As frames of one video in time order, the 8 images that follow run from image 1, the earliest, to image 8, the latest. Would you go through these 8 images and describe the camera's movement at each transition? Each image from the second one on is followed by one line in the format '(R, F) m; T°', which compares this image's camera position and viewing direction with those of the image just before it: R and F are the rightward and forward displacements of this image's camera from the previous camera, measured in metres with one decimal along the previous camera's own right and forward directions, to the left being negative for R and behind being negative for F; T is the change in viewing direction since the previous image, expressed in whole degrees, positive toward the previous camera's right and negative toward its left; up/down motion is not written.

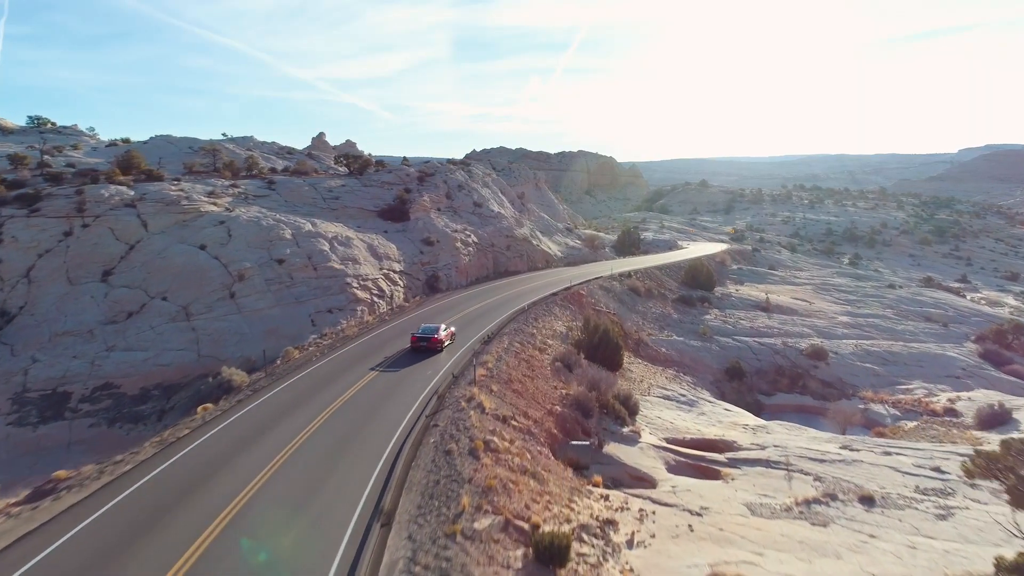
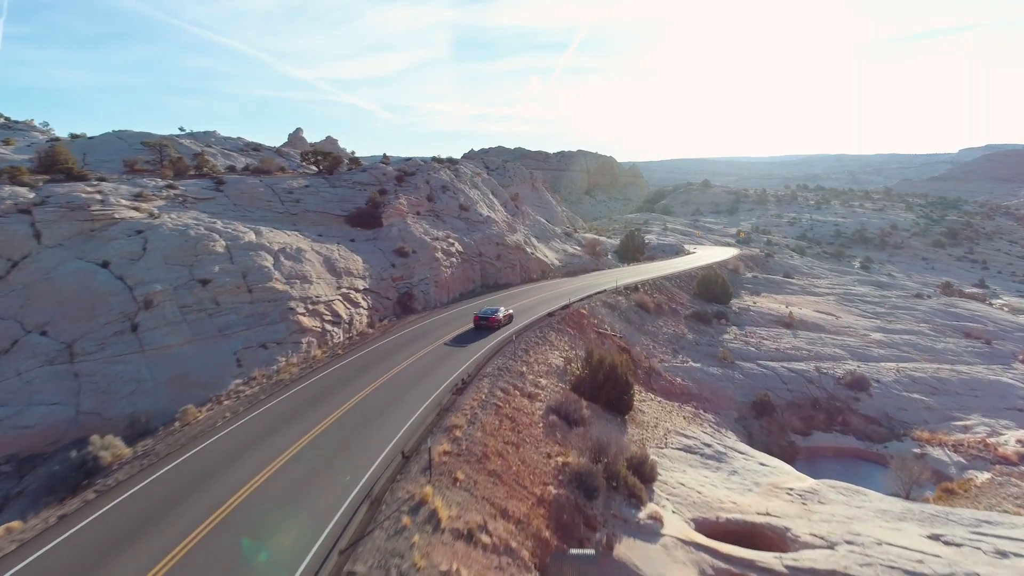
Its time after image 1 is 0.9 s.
(+0.4, +4.5) m; 0°
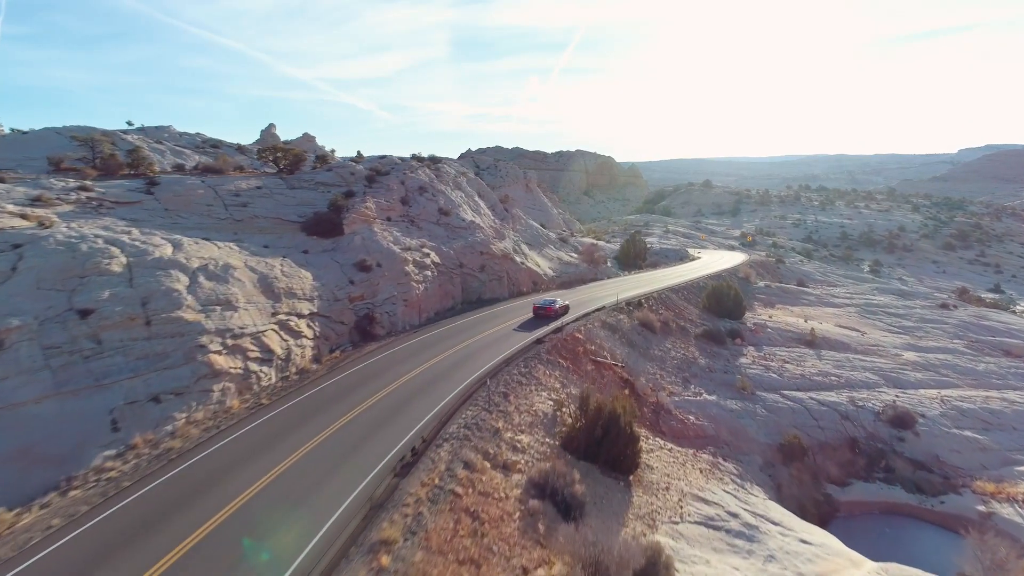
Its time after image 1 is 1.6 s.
(+0.6, +4.0) m; 0°
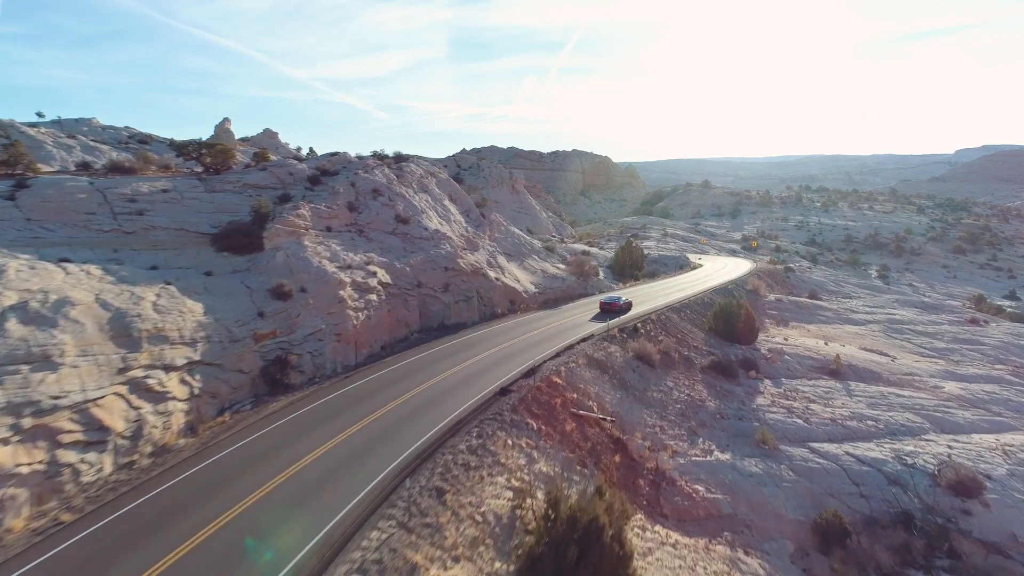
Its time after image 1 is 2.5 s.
(+1.0, +4.8) m; 0°
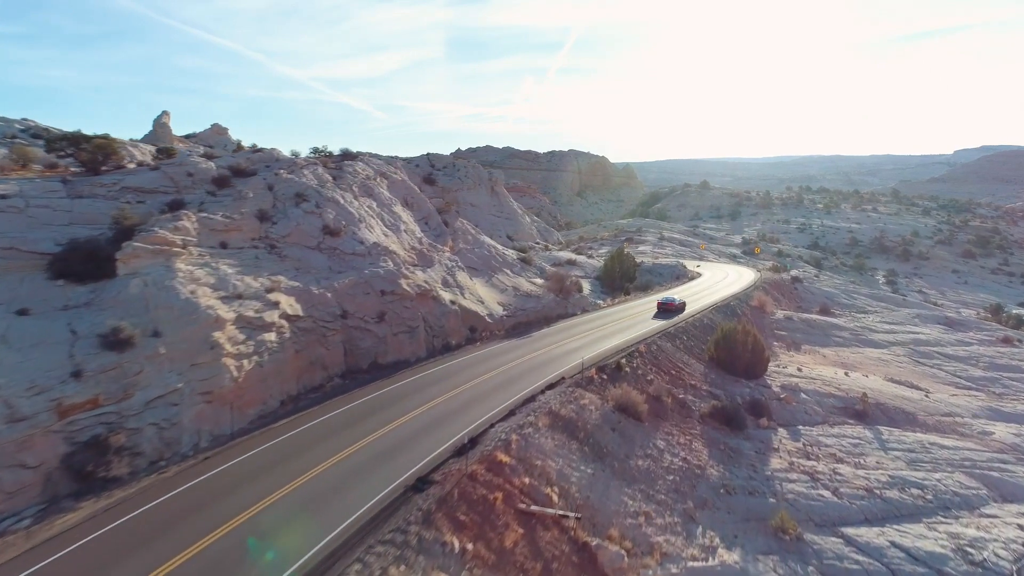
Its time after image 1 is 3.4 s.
(+1.4, +4.7) m; 0°
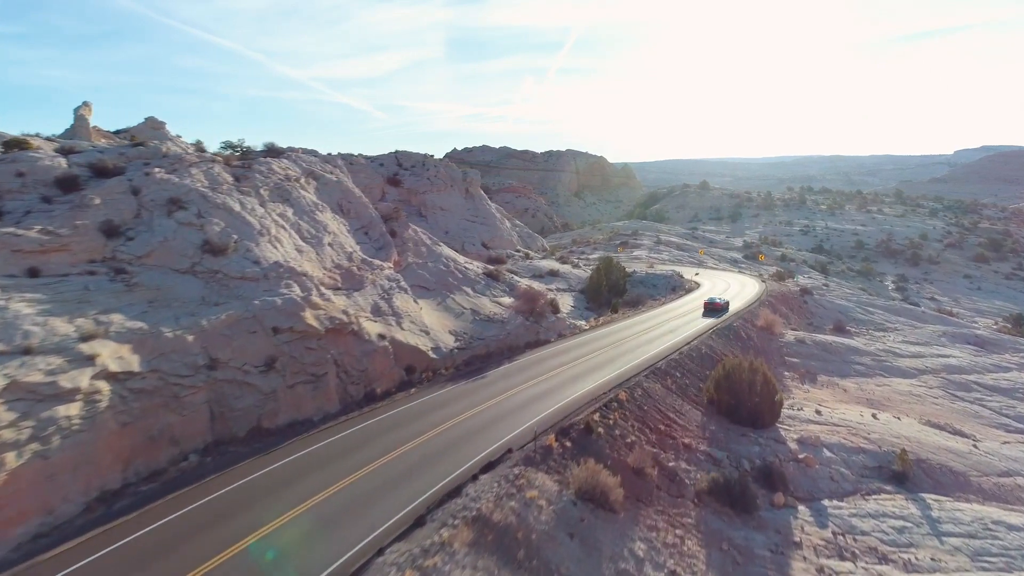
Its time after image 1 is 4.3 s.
(+1.5, +4.8) m; 0°
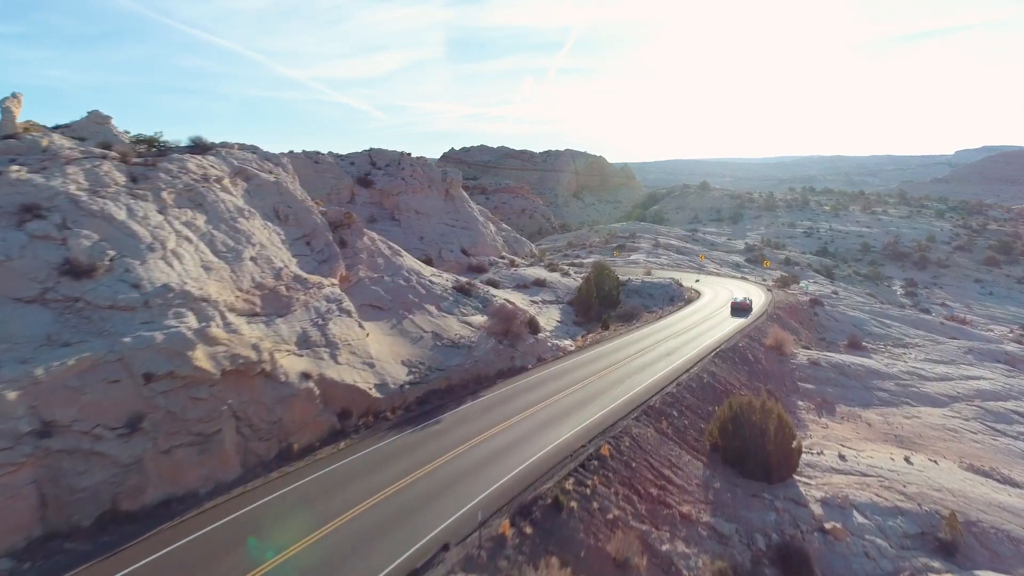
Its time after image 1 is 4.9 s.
(+1.0, +3.5) m; 0°
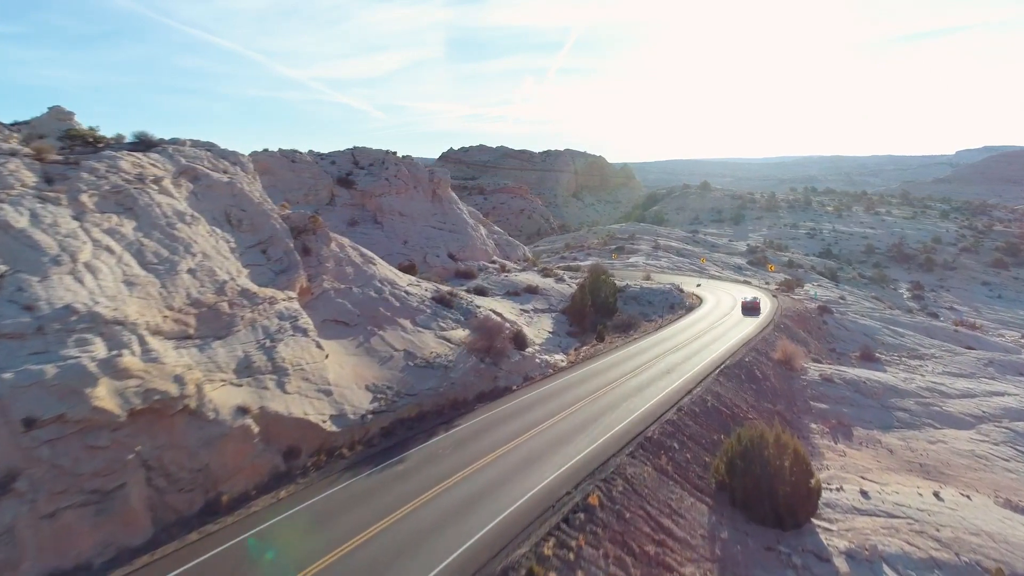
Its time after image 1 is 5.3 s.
(+0.5, +2.1) m; 0°
